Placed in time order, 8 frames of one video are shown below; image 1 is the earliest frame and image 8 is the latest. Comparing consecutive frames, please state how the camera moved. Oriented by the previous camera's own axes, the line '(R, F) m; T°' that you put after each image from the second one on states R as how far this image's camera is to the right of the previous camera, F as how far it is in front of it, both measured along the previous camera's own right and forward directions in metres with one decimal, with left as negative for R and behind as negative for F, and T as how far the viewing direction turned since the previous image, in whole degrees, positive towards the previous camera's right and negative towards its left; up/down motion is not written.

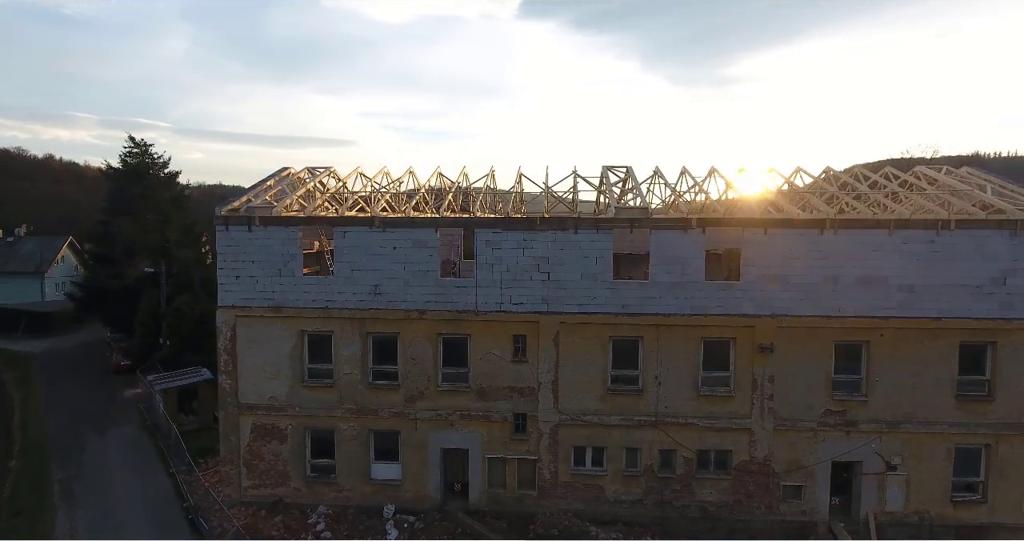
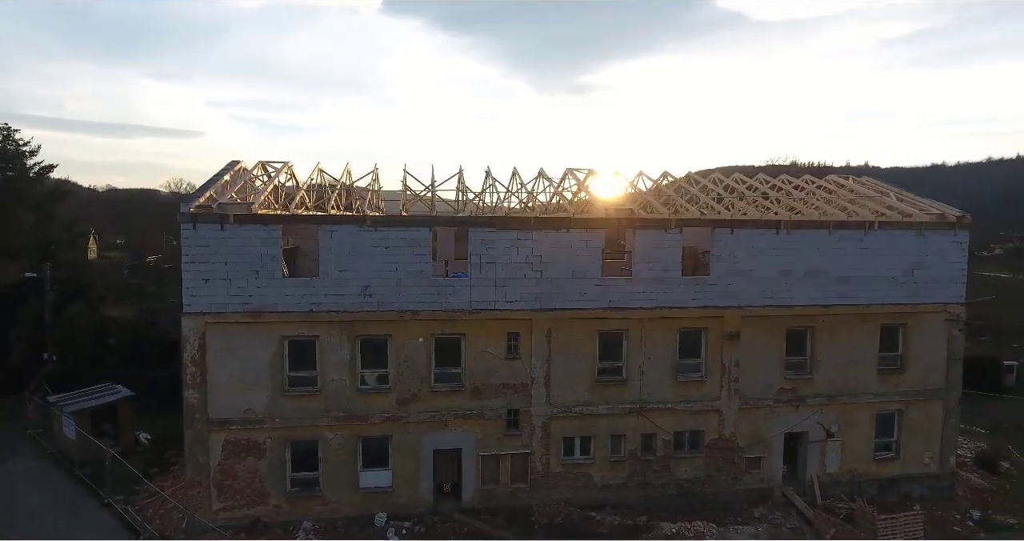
(-3.0, +0.1) m; +13°
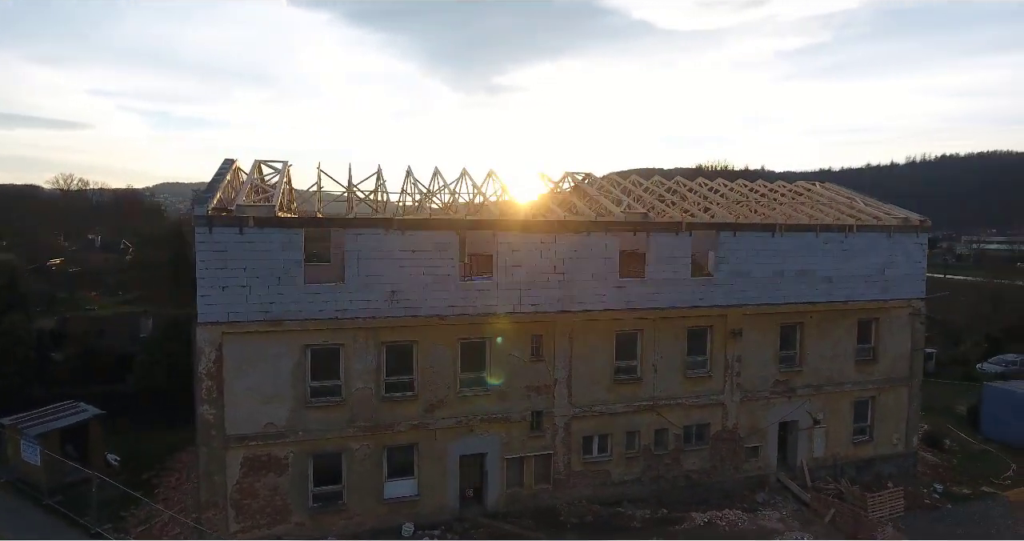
(-2.6, +0.1) m; +8°
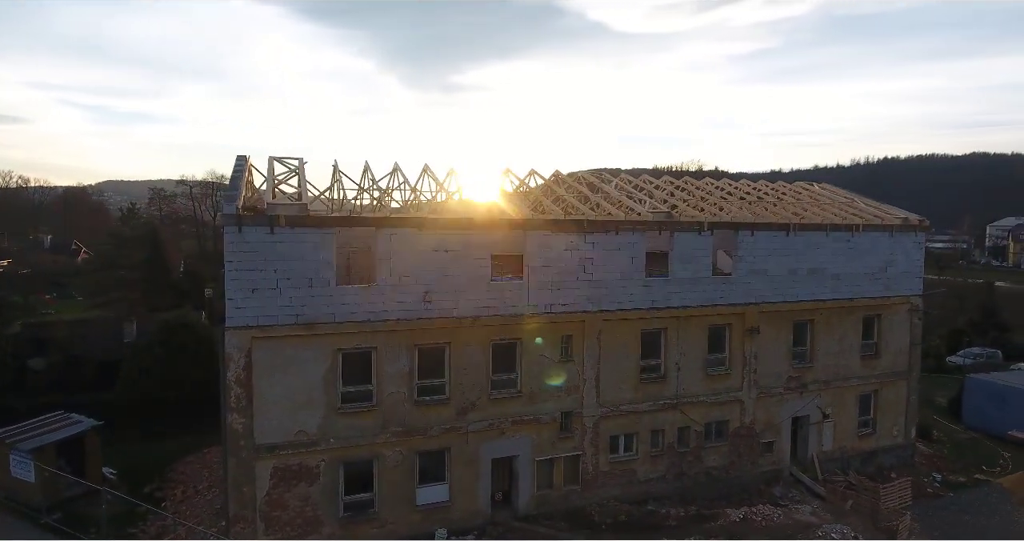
(-1.7, +0.2) m; +4°
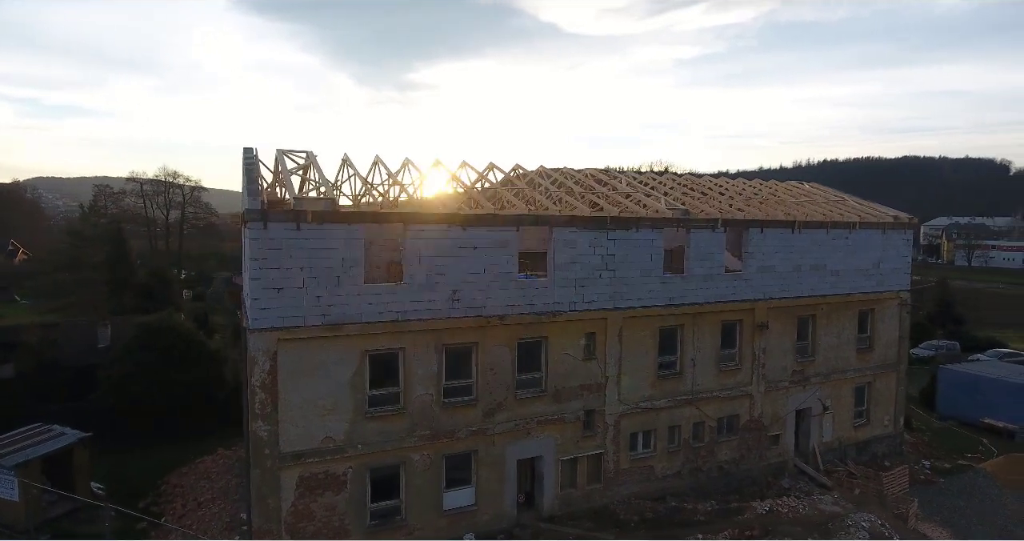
(-1.6, +0.3) m; +5°
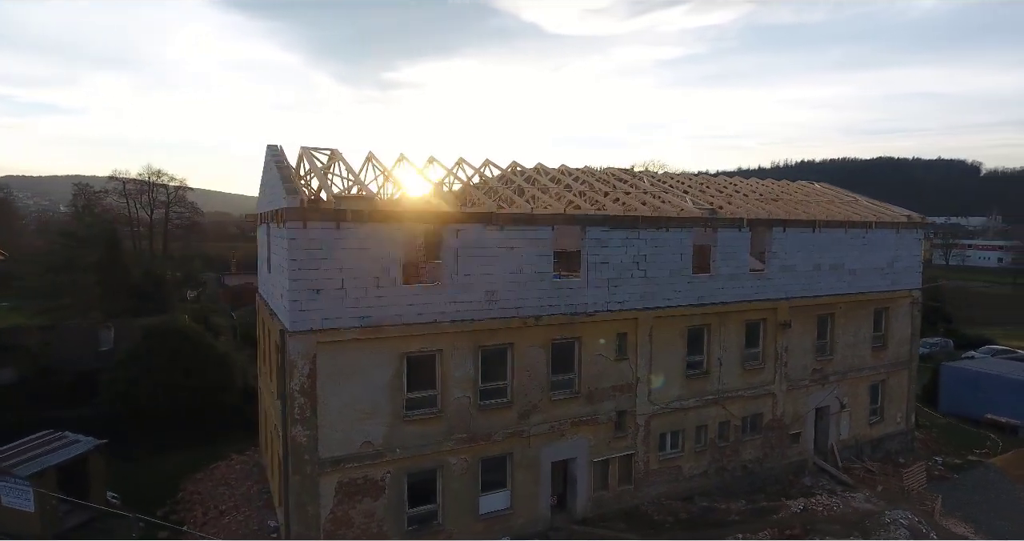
(-1.2, +0.2) m; +2°
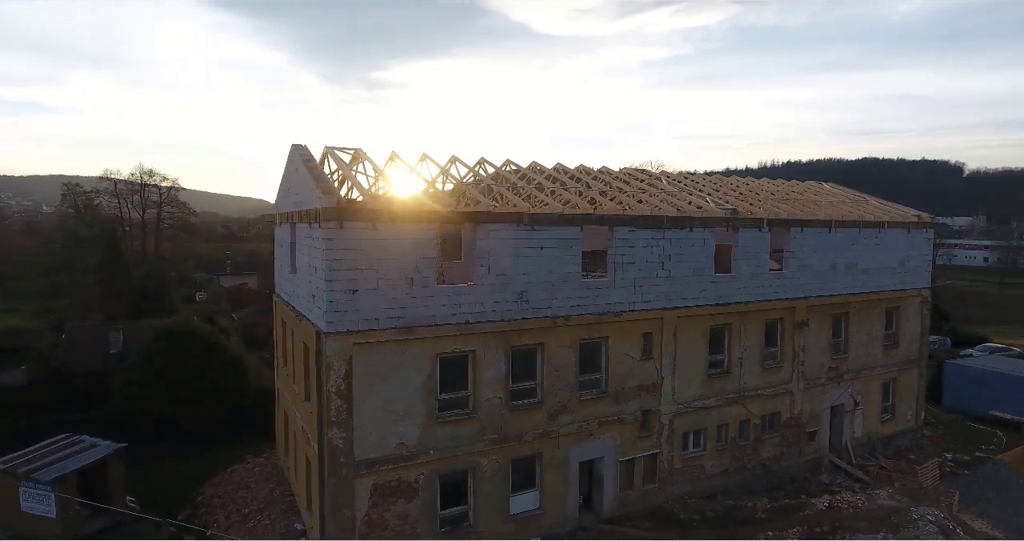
(-0.9, 0.0) m; +1°
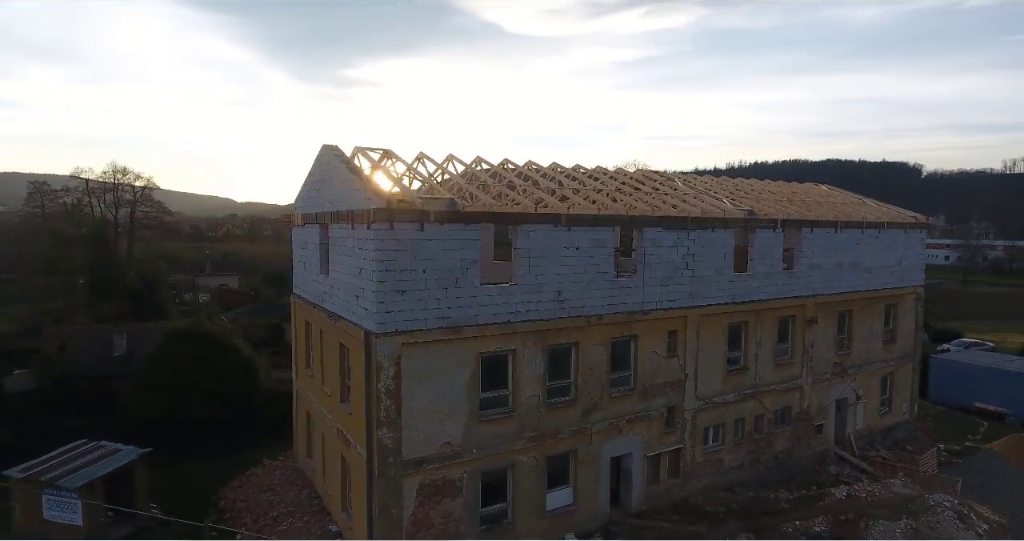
(-1.4, -0.1) m; +3°
